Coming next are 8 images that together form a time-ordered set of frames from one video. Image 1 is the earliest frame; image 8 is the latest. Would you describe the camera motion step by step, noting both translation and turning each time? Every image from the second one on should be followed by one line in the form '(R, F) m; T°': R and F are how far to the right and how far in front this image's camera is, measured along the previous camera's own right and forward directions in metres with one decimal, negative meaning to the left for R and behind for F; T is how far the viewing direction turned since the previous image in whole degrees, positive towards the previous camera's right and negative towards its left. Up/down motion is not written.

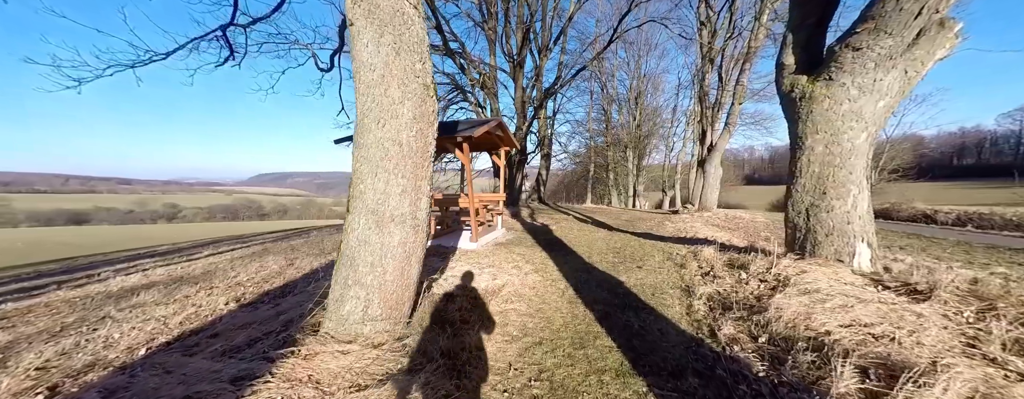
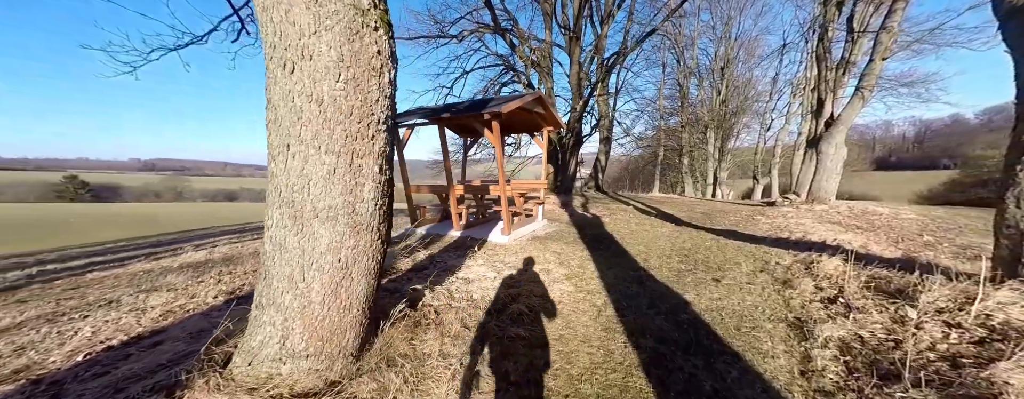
(+0.3, +0.8) m; -12°
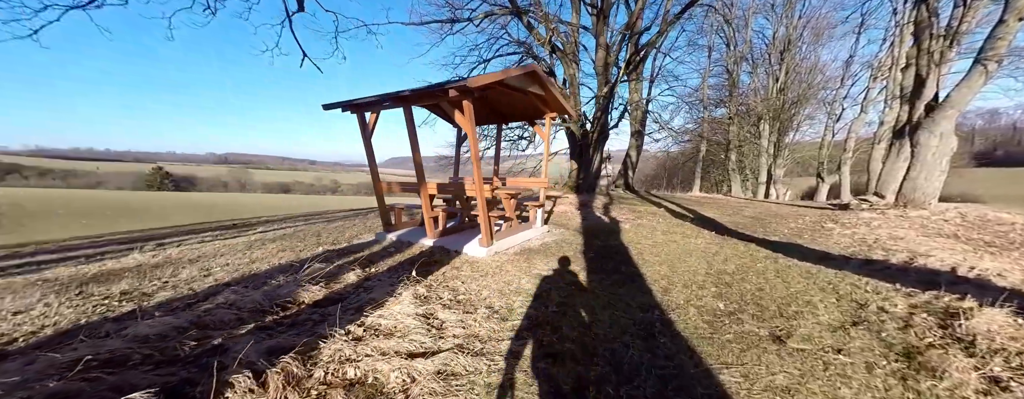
(+0.7, +1.1) m; -6°
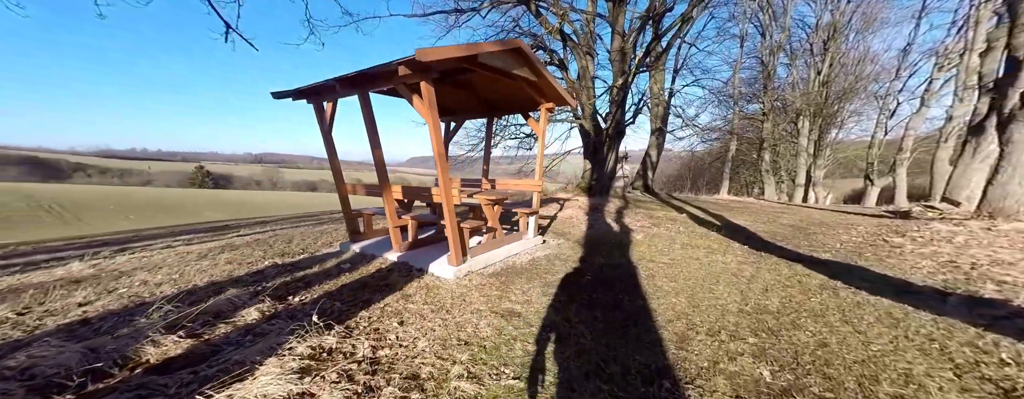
(+0.5, +0.8) m; -4°
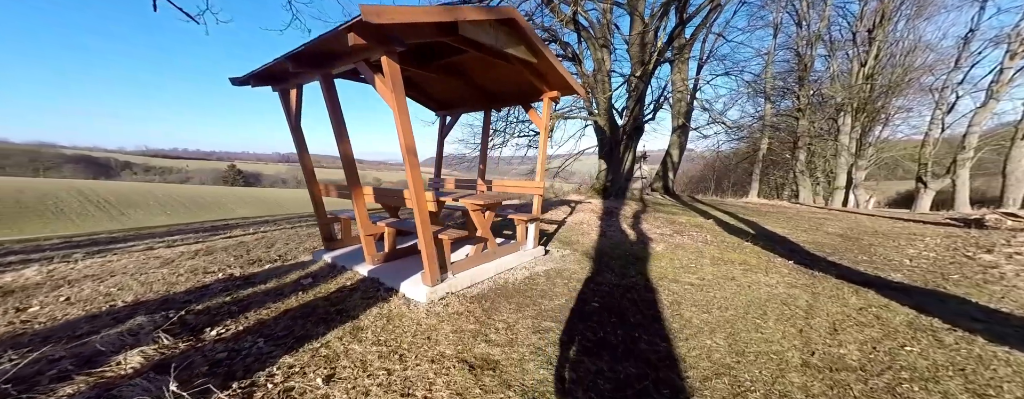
(+0.3, +0.7) m; -3°
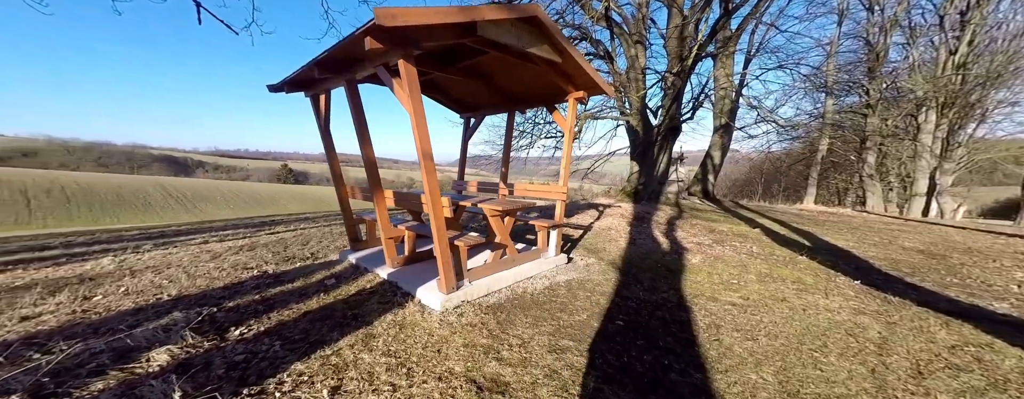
(+0.1, +0.1) m; -6°
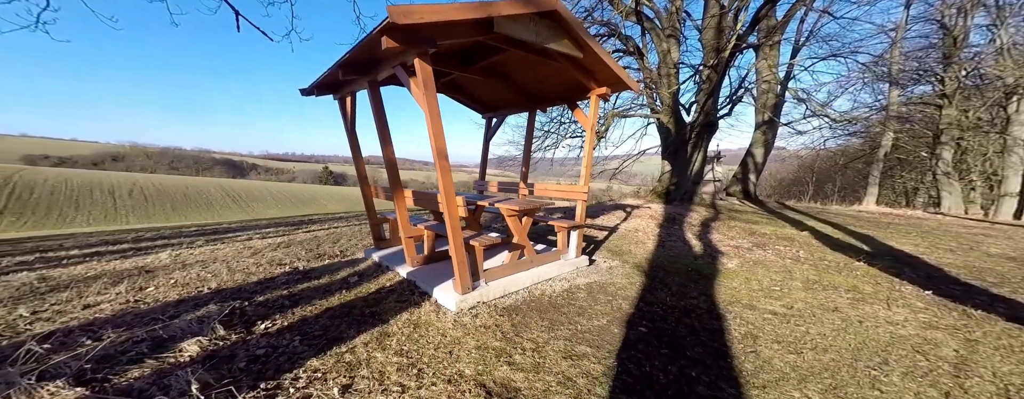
(+0.1, +0.1) m; -5°
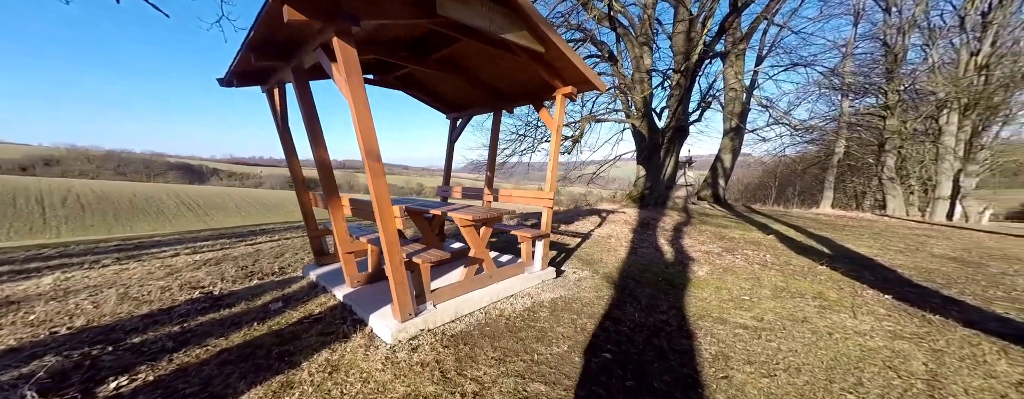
(+0.3, +0.3) m; +4°
